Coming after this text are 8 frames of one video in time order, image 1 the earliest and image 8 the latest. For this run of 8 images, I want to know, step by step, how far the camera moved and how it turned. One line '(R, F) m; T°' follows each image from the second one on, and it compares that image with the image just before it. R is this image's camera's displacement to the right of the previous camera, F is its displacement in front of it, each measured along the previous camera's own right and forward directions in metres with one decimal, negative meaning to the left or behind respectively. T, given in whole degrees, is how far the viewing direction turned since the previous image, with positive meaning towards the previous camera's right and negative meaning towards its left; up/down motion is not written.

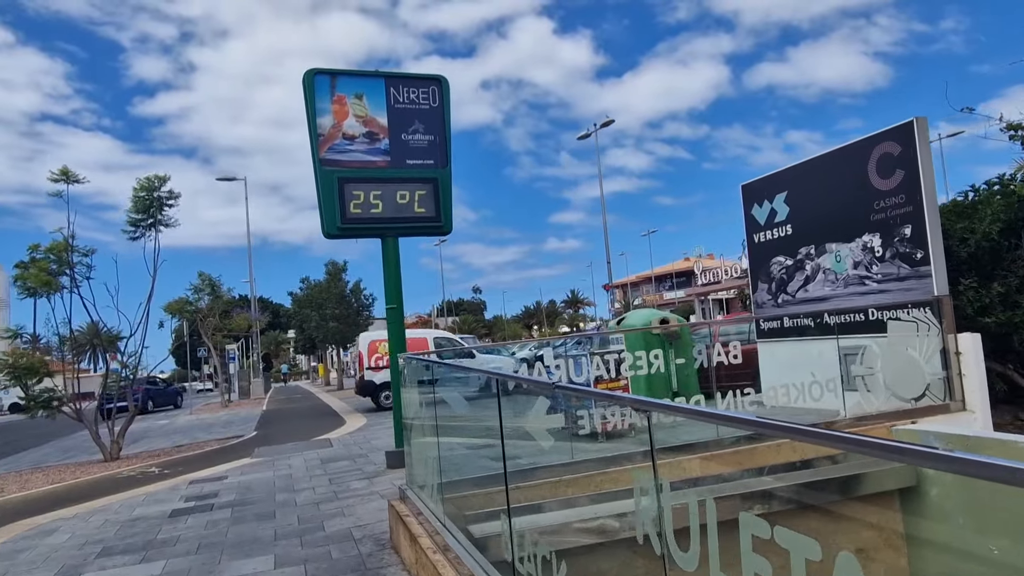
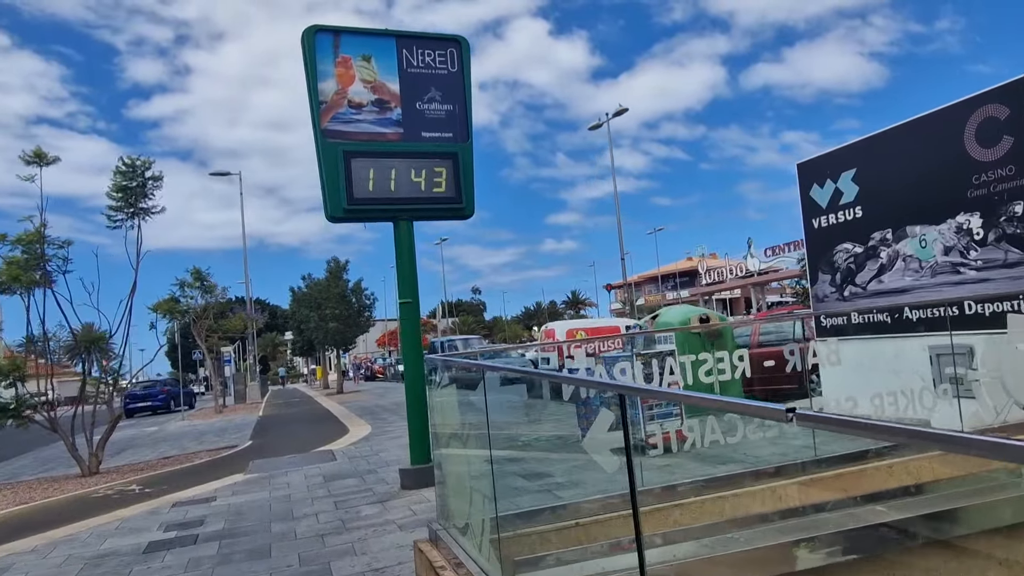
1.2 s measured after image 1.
(-0.4, +1.2) m; 0°
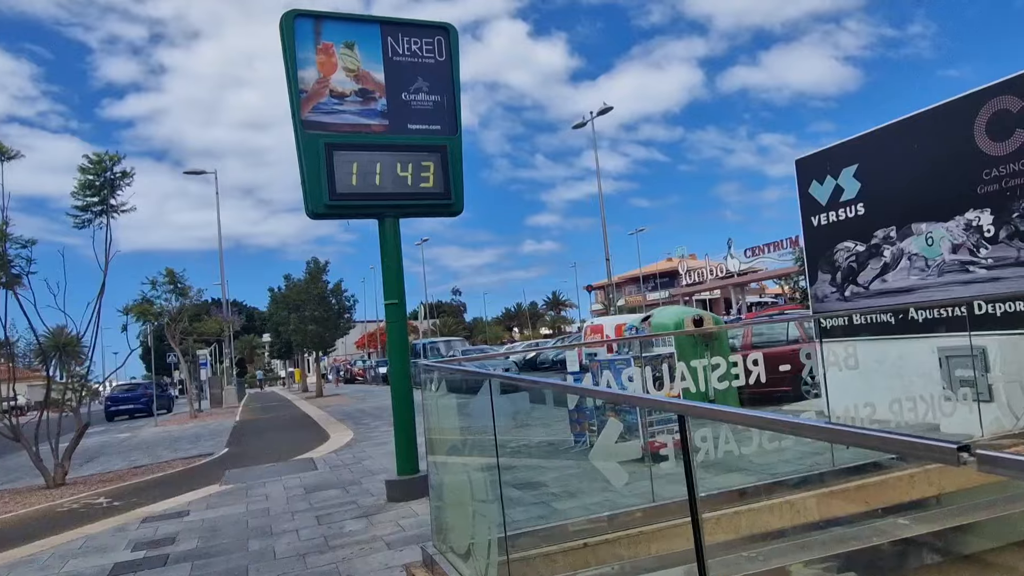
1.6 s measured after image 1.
(-0.1, +0.4) m; +2°
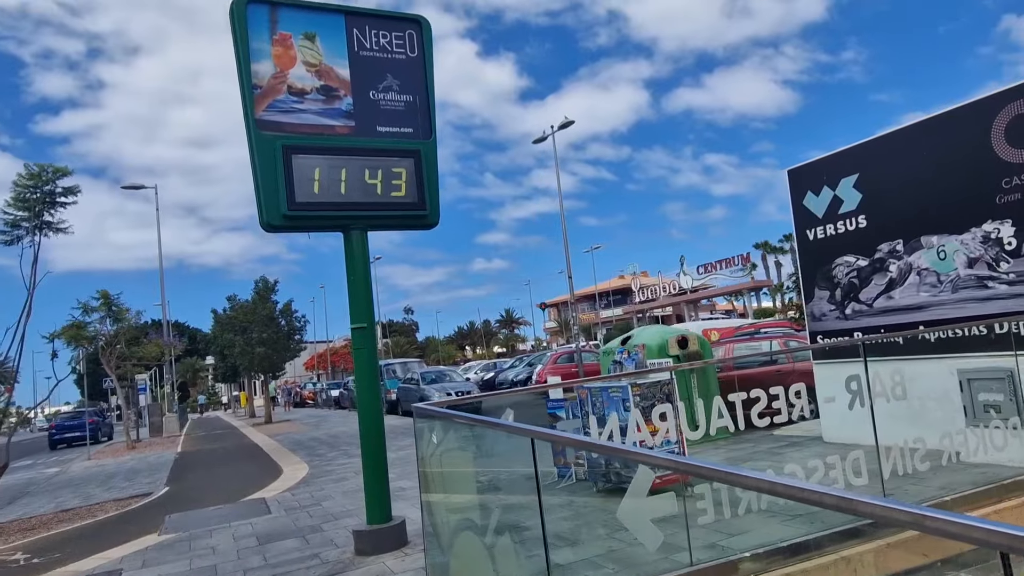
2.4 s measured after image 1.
(-0.3, +0.8) m; +4°
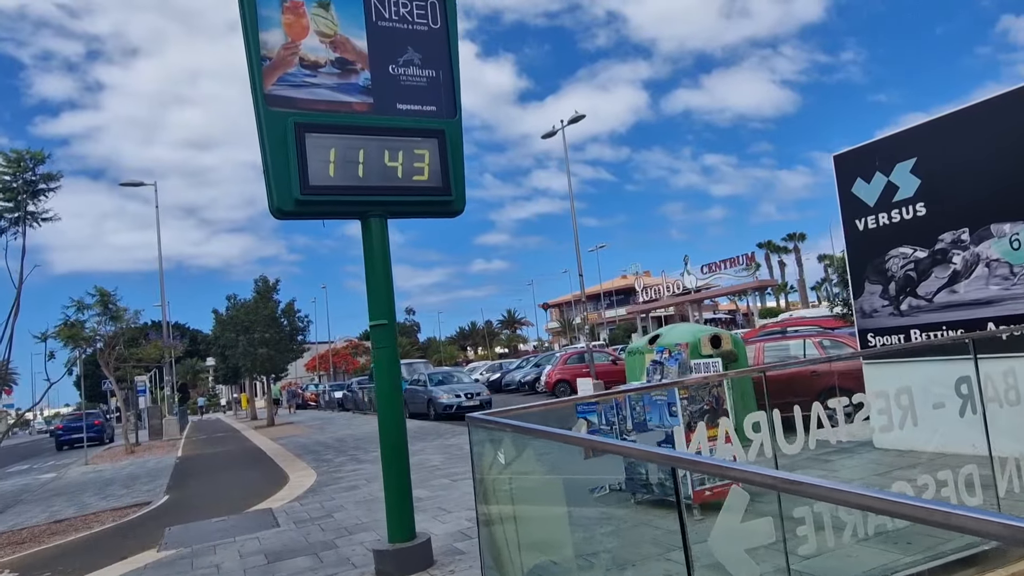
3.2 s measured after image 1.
(-0.3, +0.6) m; 0°
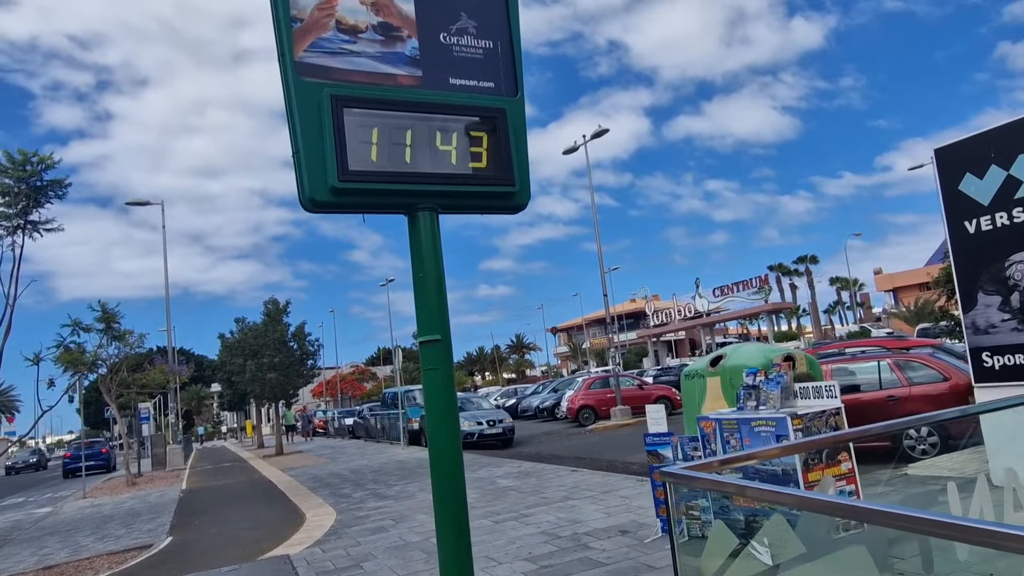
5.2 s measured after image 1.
(-0.5, +1.0) m; 0°
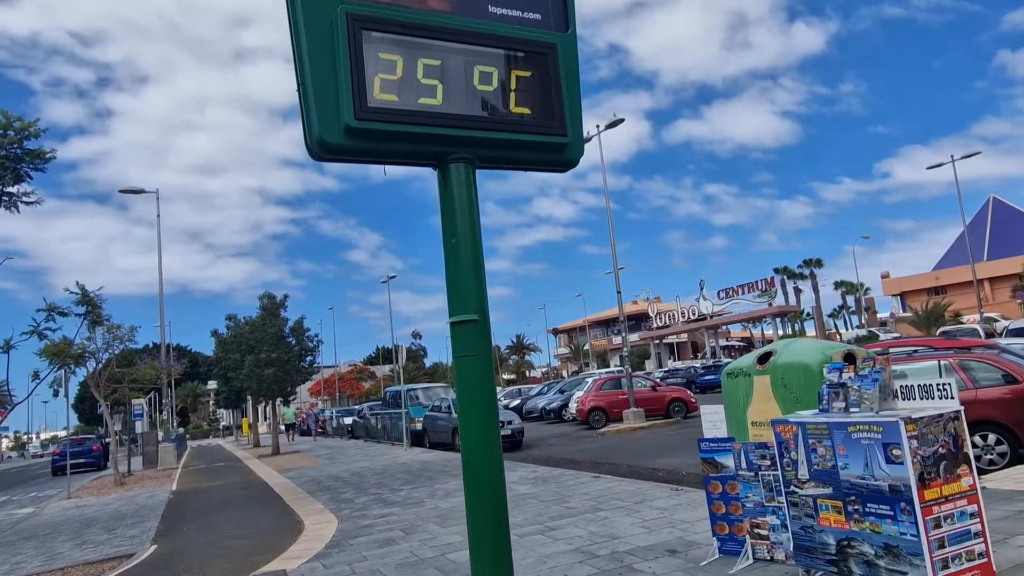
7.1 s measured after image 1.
(-0.3, +0.9) m; 0°
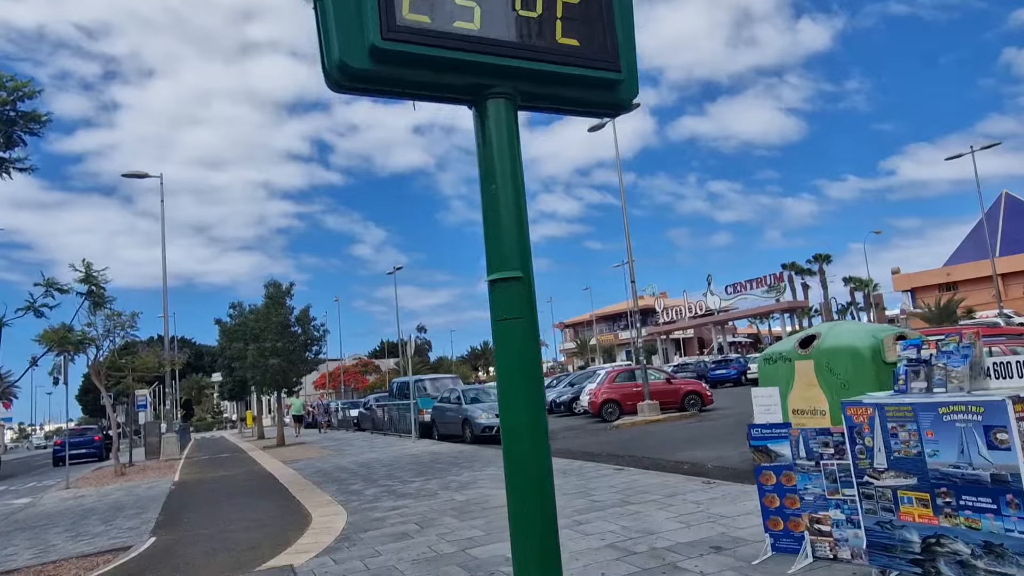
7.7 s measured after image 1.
(-0.2, +0.5) m; 0°
